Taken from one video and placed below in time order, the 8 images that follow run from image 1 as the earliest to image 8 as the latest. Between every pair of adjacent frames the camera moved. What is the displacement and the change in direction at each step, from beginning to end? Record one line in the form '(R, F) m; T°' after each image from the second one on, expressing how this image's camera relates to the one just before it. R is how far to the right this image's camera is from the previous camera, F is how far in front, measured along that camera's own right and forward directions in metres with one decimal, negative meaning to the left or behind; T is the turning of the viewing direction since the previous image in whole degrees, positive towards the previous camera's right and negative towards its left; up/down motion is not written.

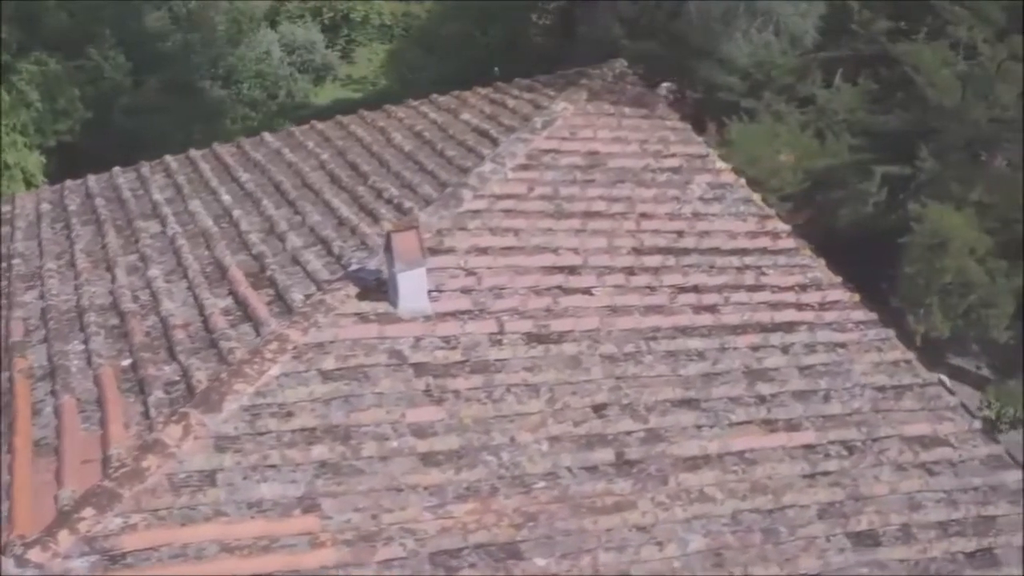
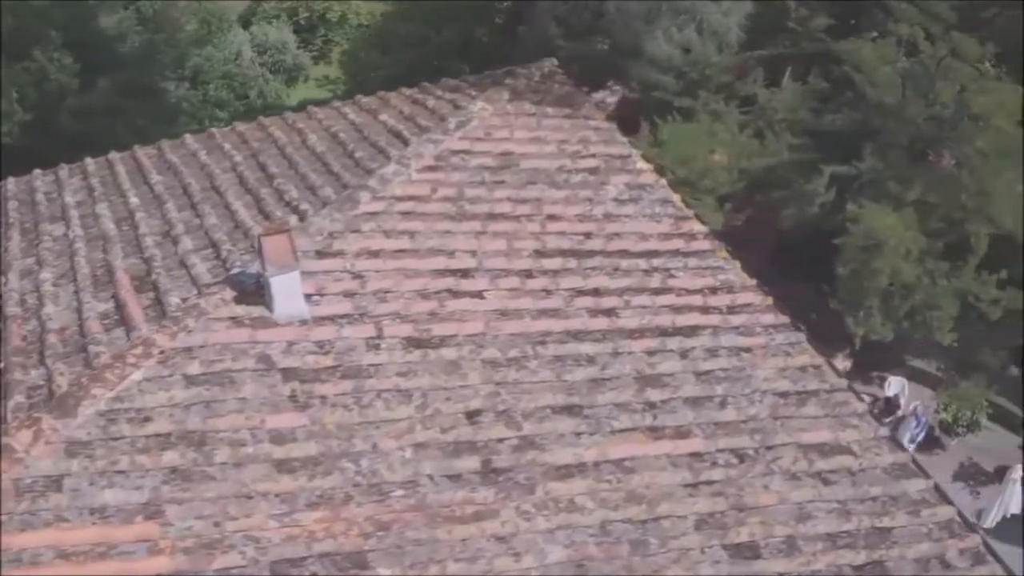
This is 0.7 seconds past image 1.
(+0.9, +0.1) m; -2°
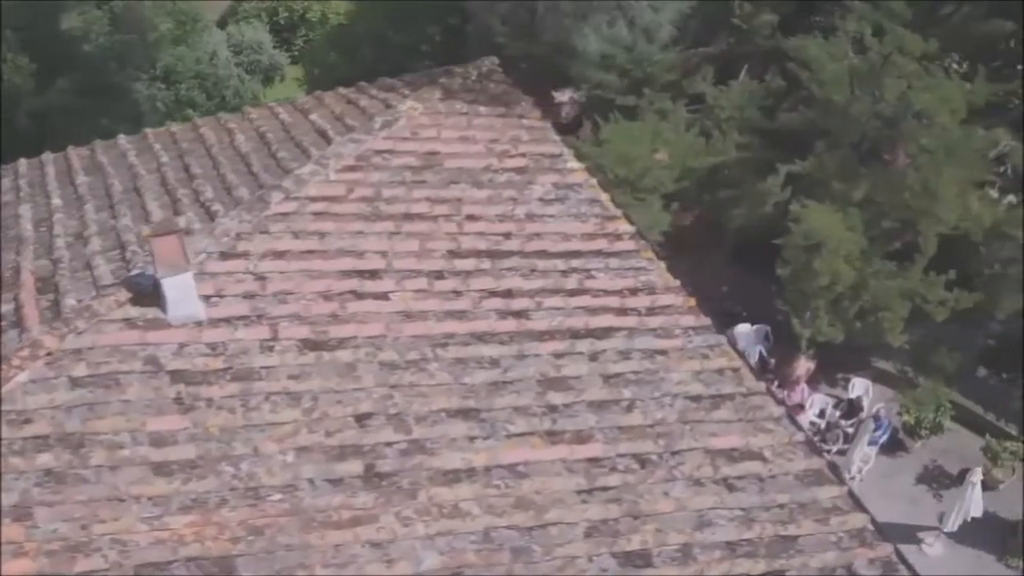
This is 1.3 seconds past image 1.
(+0.7, +0.1) m; -2°
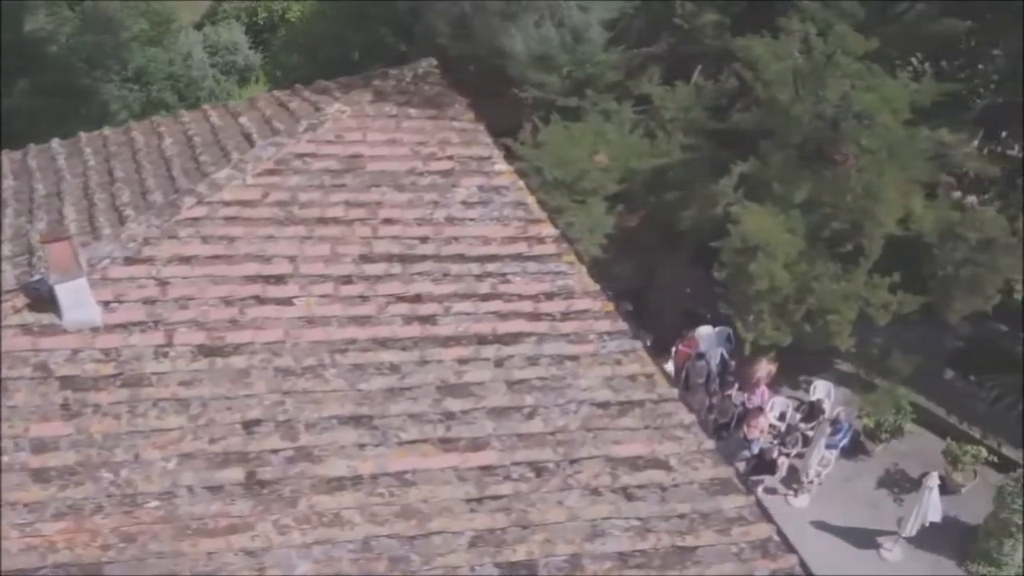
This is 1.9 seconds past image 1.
(+0.7, +0.1) m; -1°
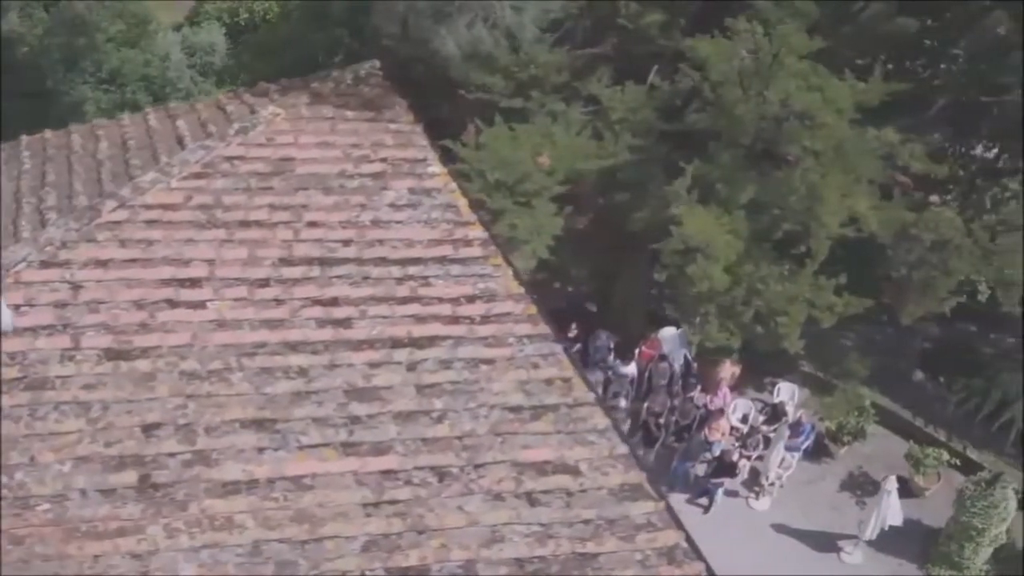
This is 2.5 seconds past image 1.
(+0.7, 0.0) m; -1°
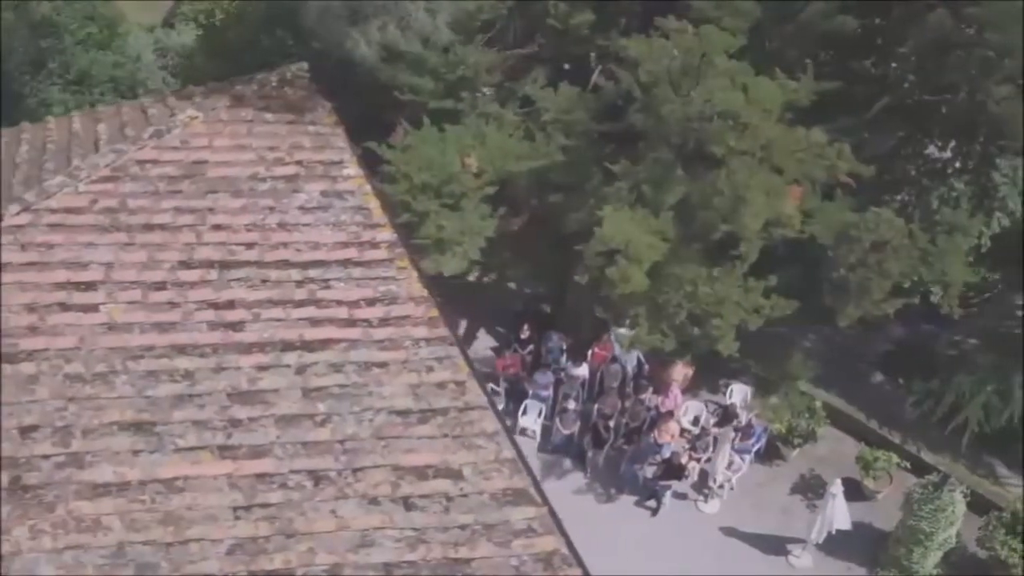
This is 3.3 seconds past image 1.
(+0.8, 0.0) m; -2°
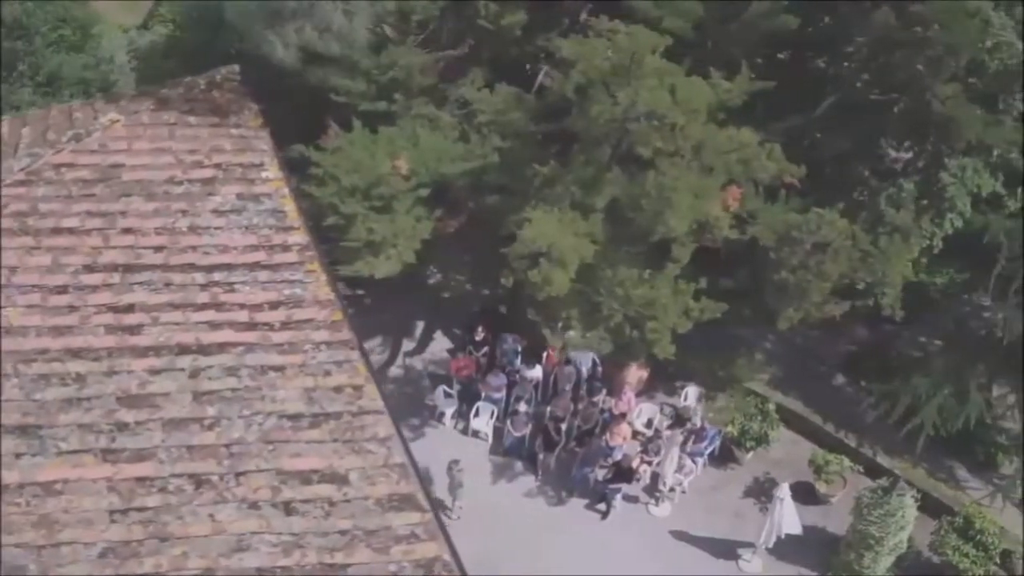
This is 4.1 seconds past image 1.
(+0.8, 0.0) m; -2°
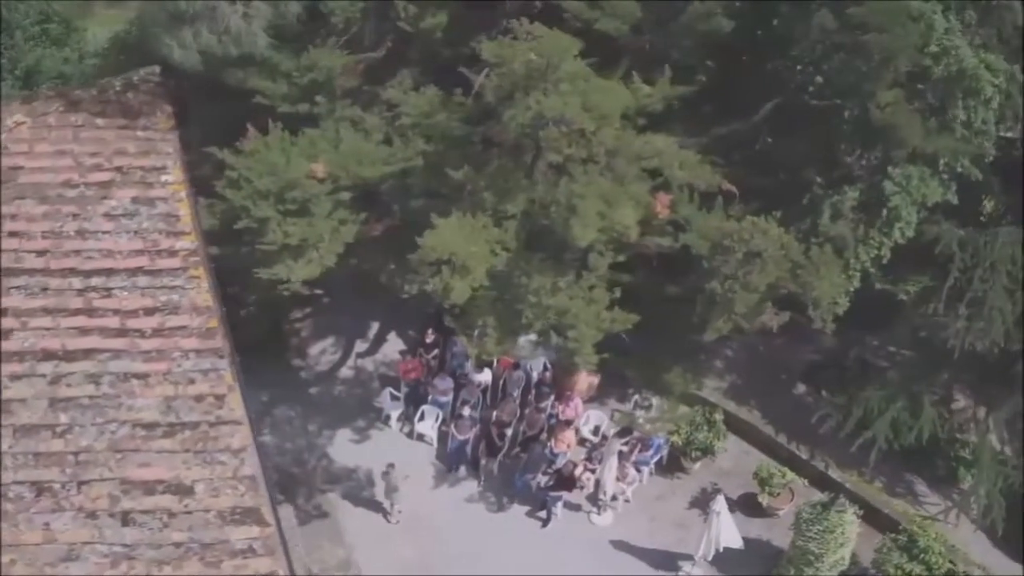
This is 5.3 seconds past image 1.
(+1.2, +0.2) m; -3°
